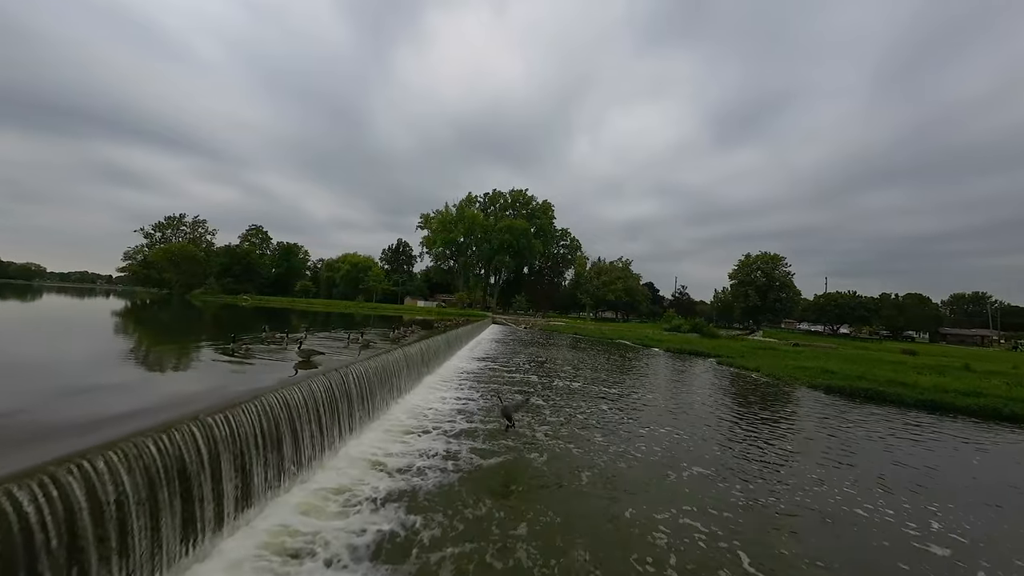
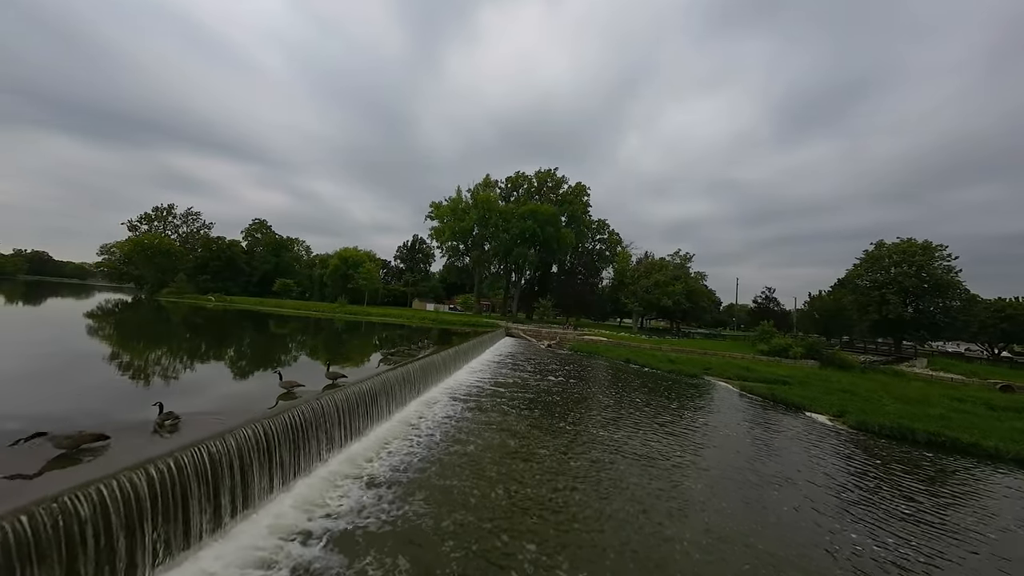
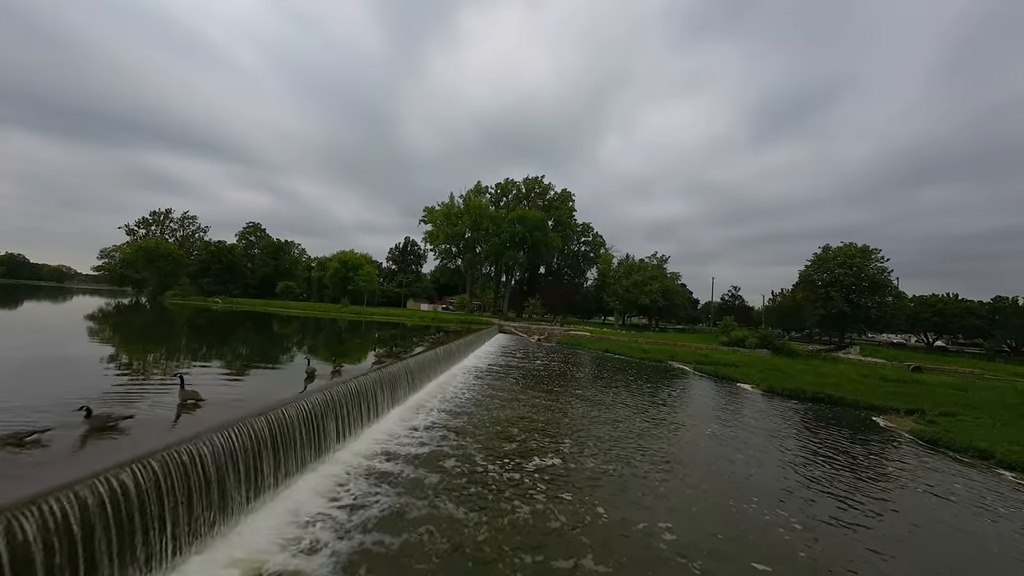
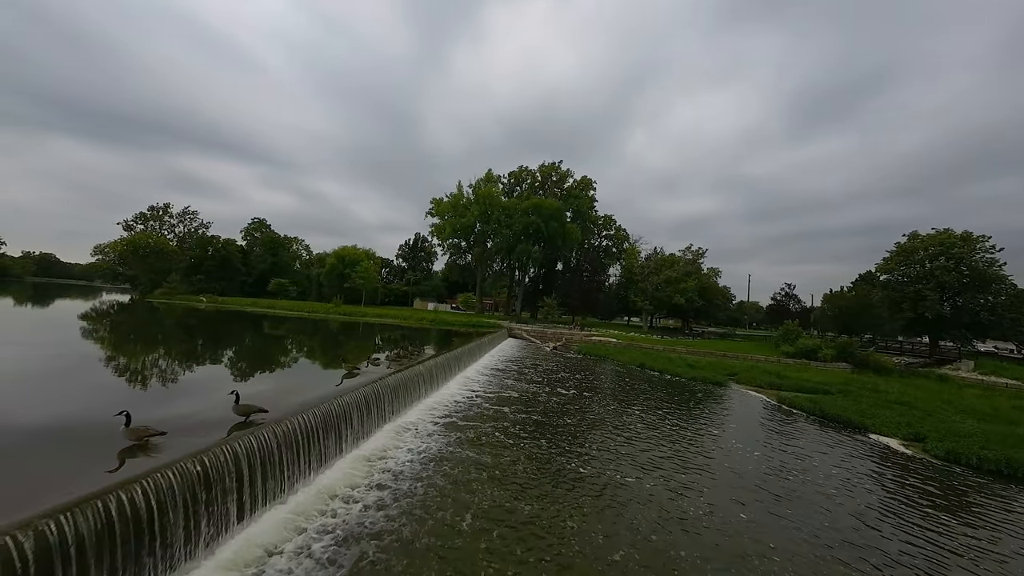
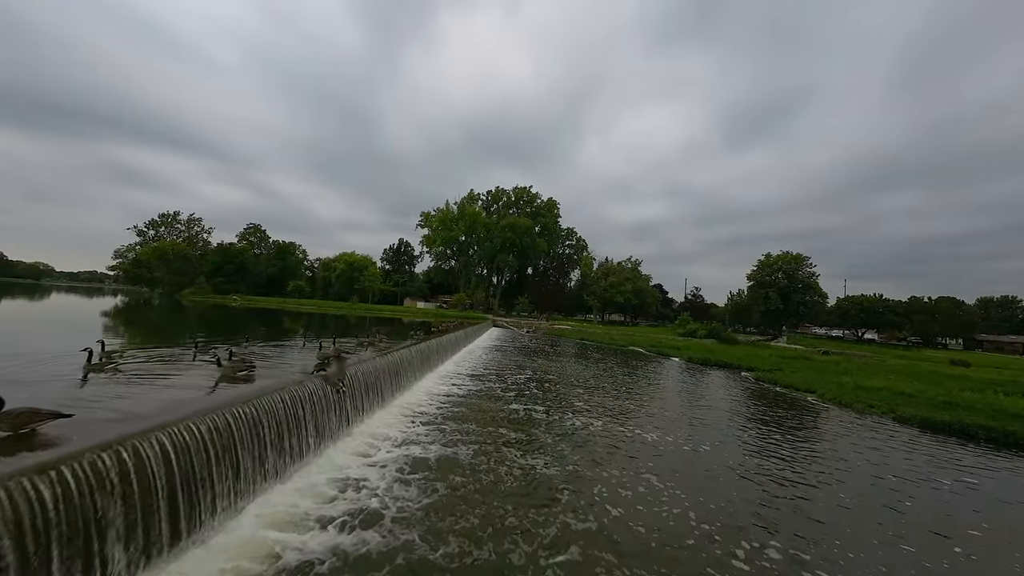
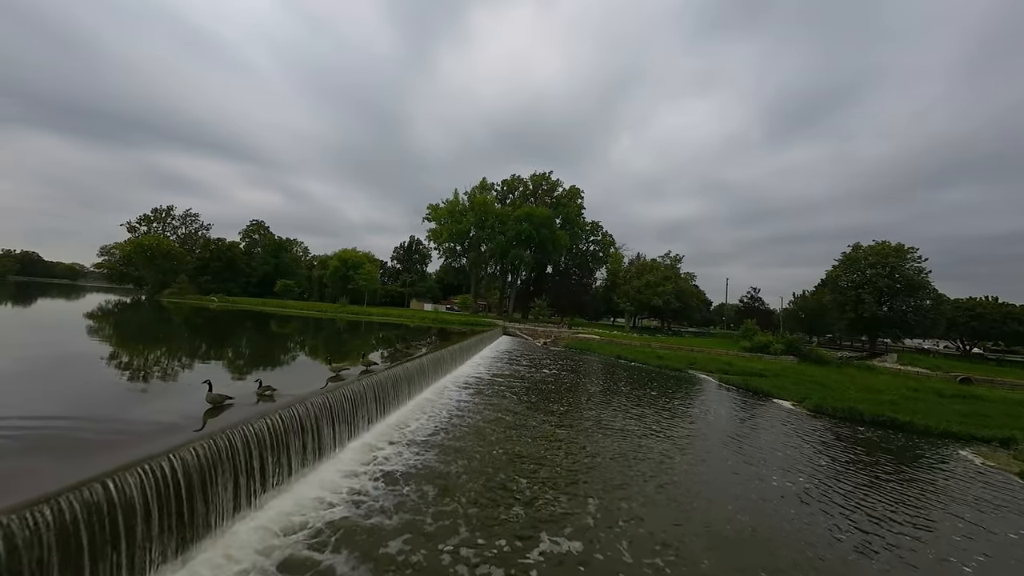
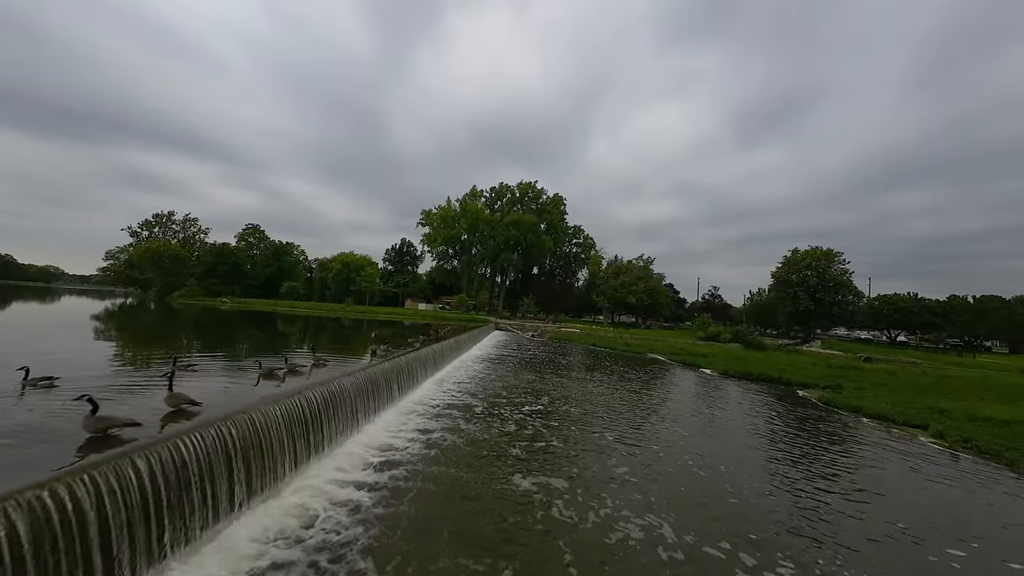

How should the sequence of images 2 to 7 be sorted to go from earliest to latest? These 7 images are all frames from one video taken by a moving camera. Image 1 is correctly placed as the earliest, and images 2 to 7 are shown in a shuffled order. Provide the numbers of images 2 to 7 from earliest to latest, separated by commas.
5, 7, 3, 6, 2, 4
